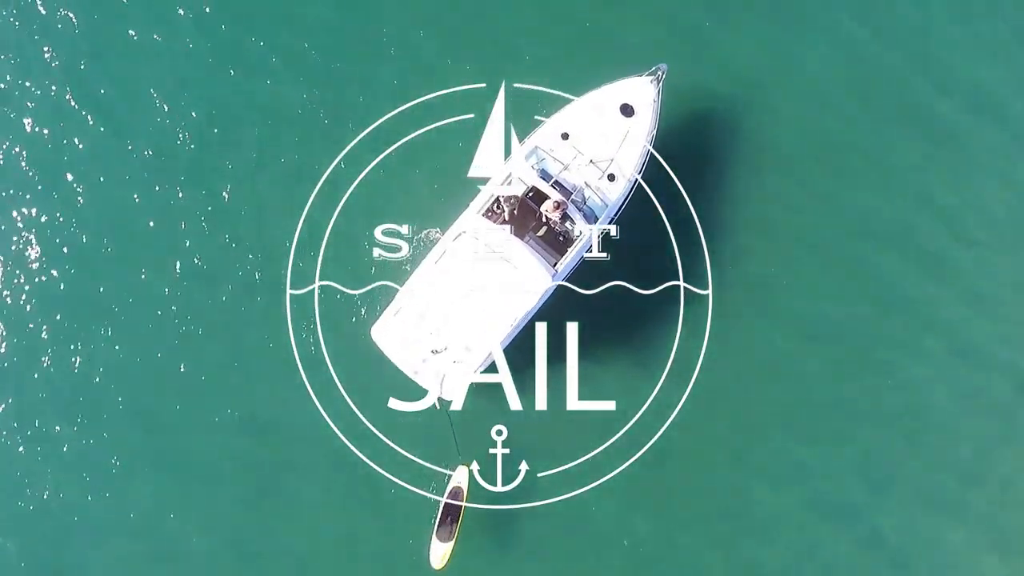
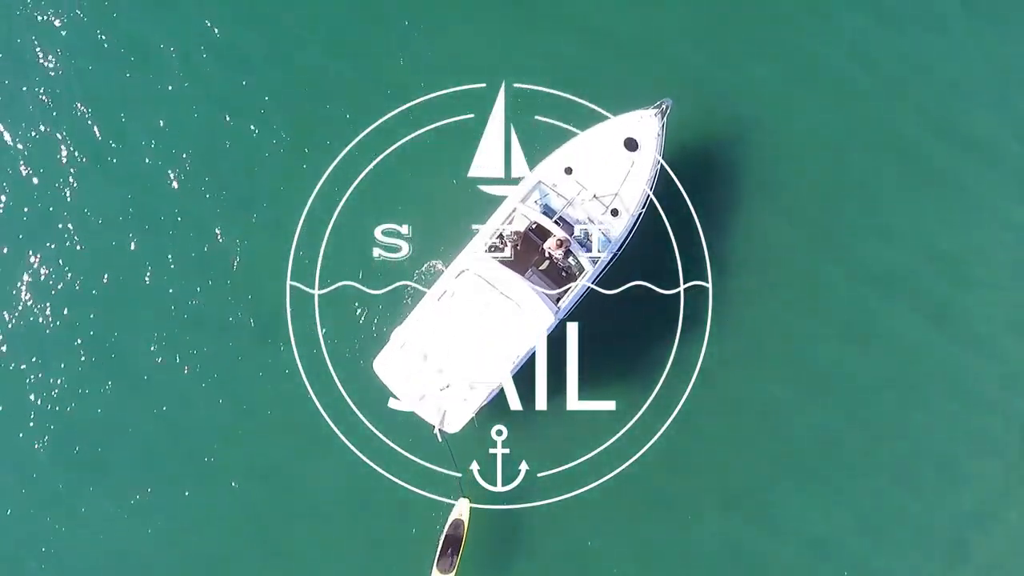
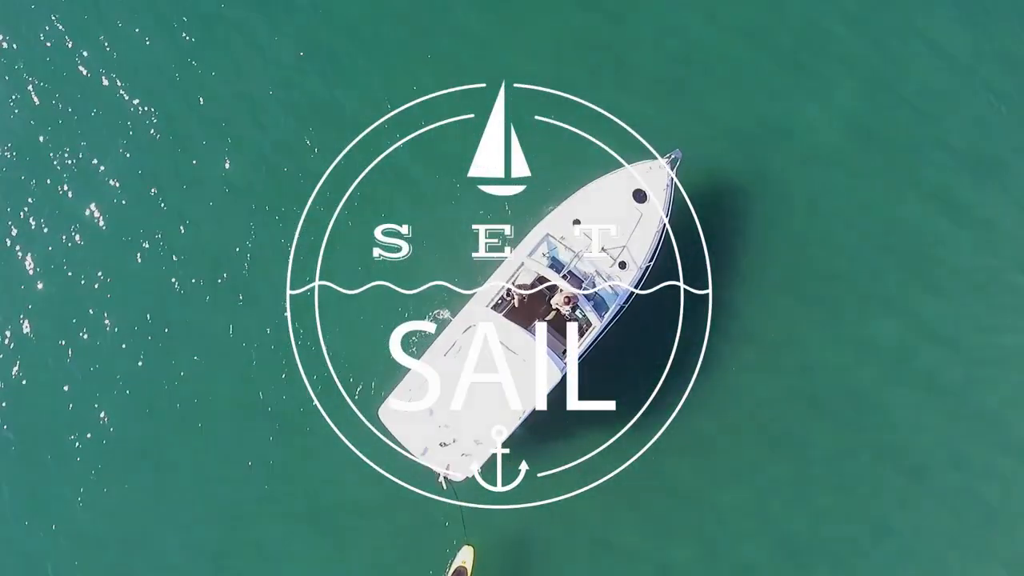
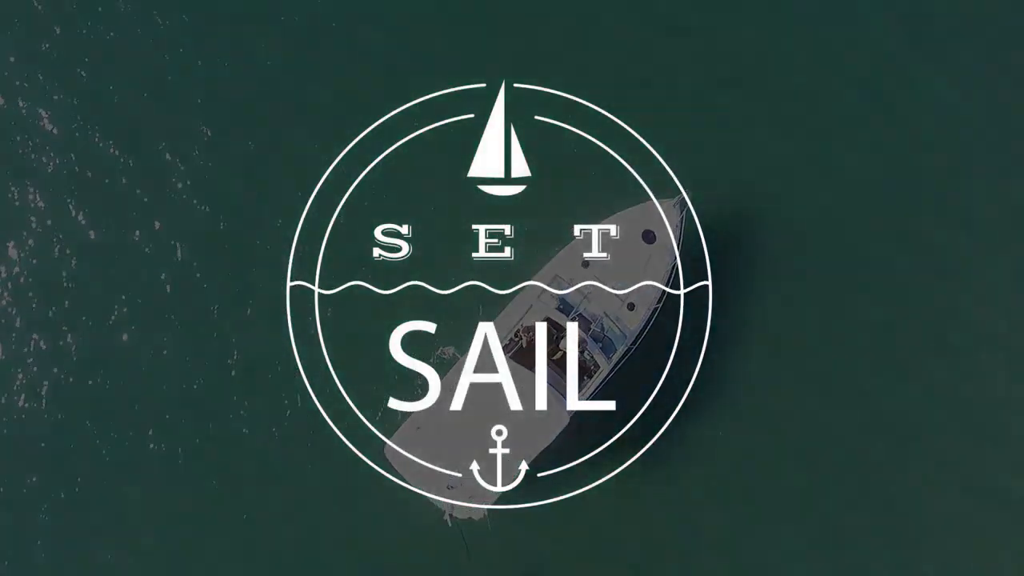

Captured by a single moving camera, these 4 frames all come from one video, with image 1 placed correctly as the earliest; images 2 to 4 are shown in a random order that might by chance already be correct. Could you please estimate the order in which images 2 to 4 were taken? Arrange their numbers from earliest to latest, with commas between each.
2, 3, 4
